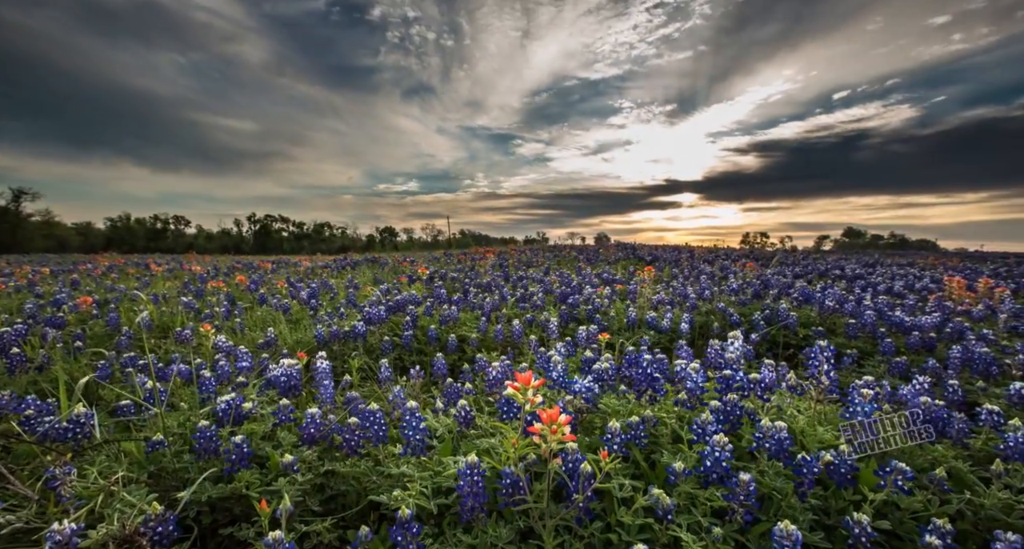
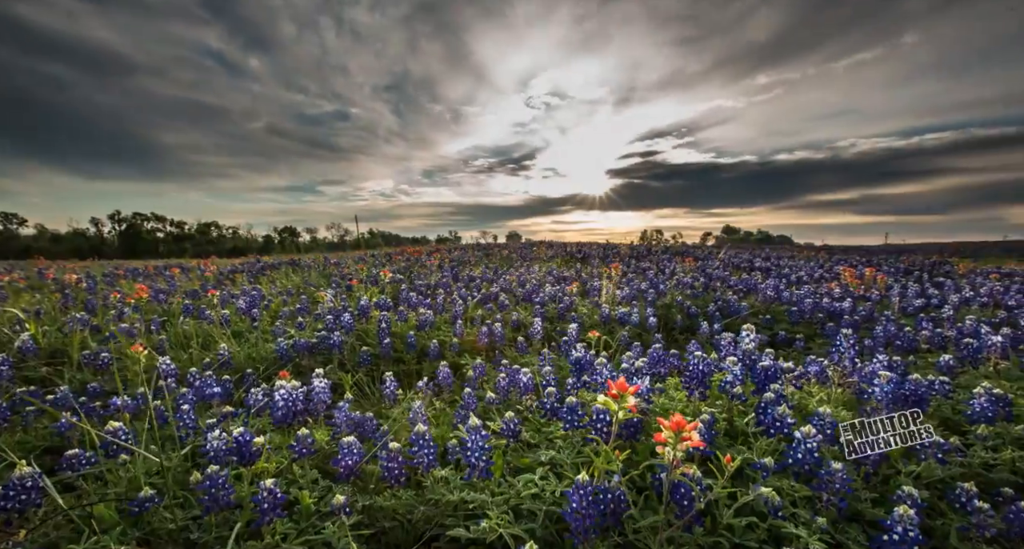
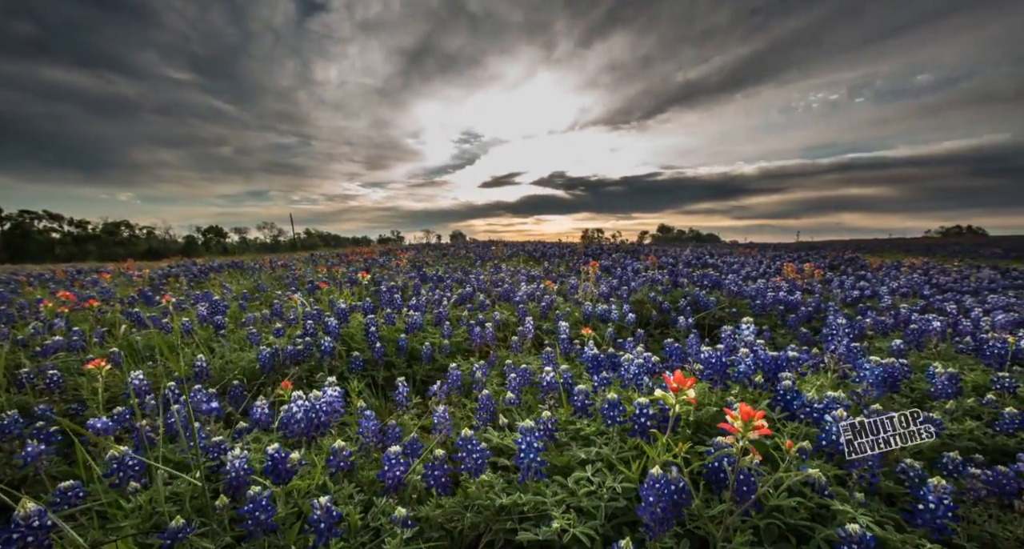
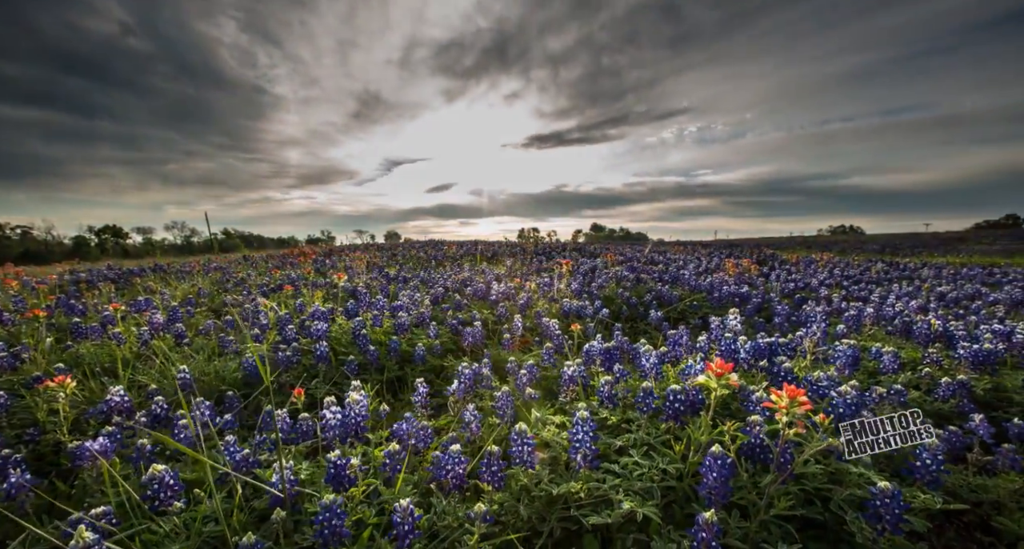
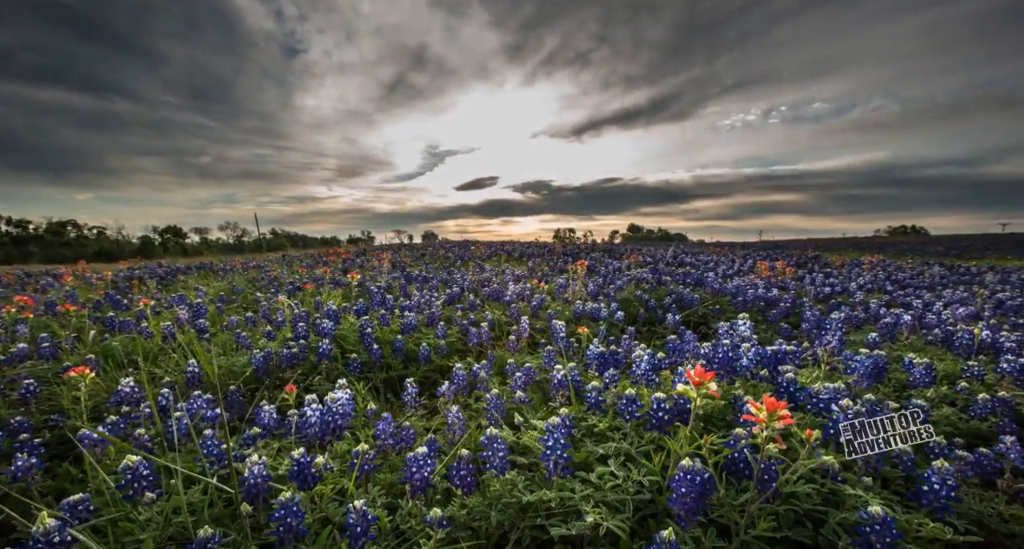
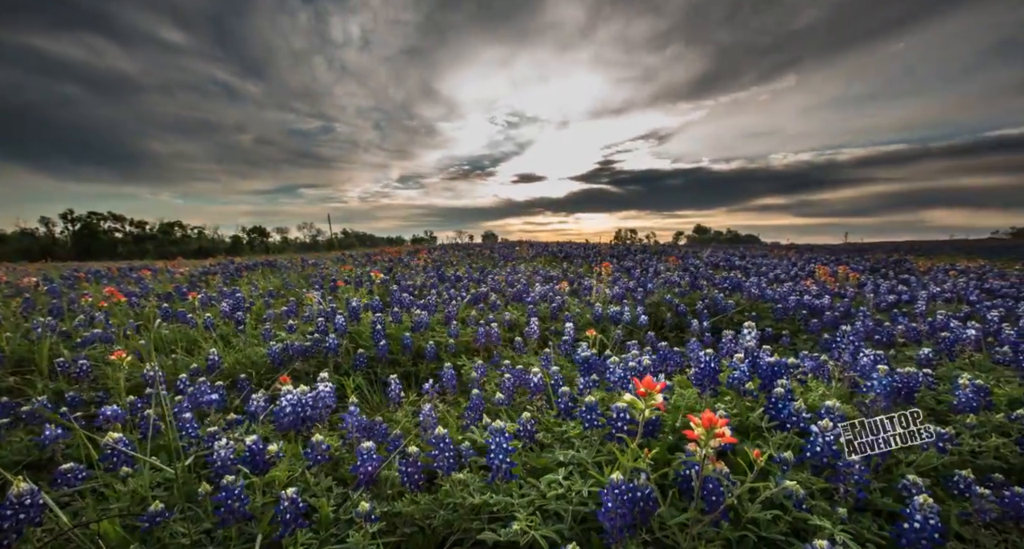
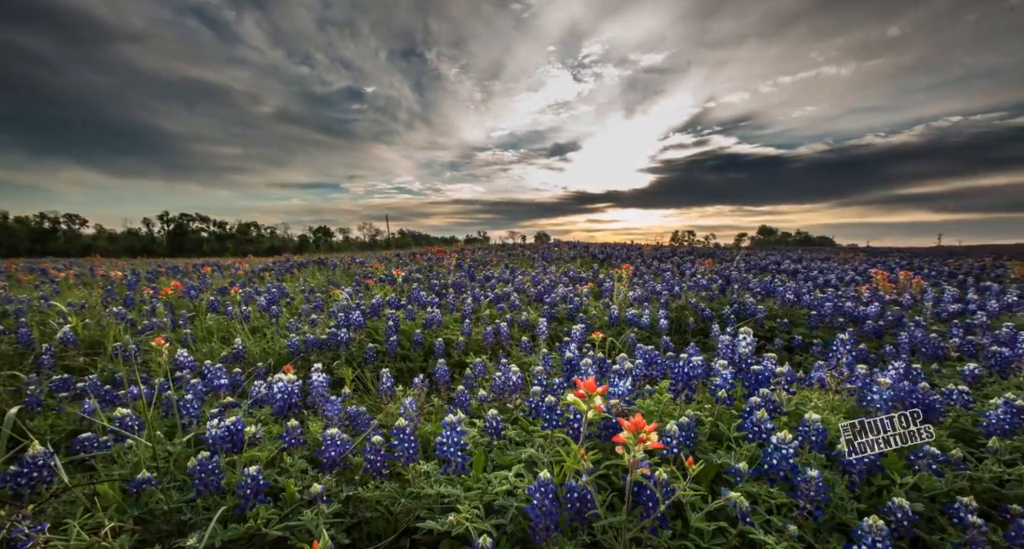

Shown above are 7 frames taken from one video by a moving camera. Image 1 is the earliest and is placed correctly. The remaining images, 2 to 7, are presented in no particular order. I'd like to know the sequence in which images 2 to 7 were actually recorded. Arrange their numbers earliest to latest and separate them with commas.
7, 2, 6, 3, 5, 4
